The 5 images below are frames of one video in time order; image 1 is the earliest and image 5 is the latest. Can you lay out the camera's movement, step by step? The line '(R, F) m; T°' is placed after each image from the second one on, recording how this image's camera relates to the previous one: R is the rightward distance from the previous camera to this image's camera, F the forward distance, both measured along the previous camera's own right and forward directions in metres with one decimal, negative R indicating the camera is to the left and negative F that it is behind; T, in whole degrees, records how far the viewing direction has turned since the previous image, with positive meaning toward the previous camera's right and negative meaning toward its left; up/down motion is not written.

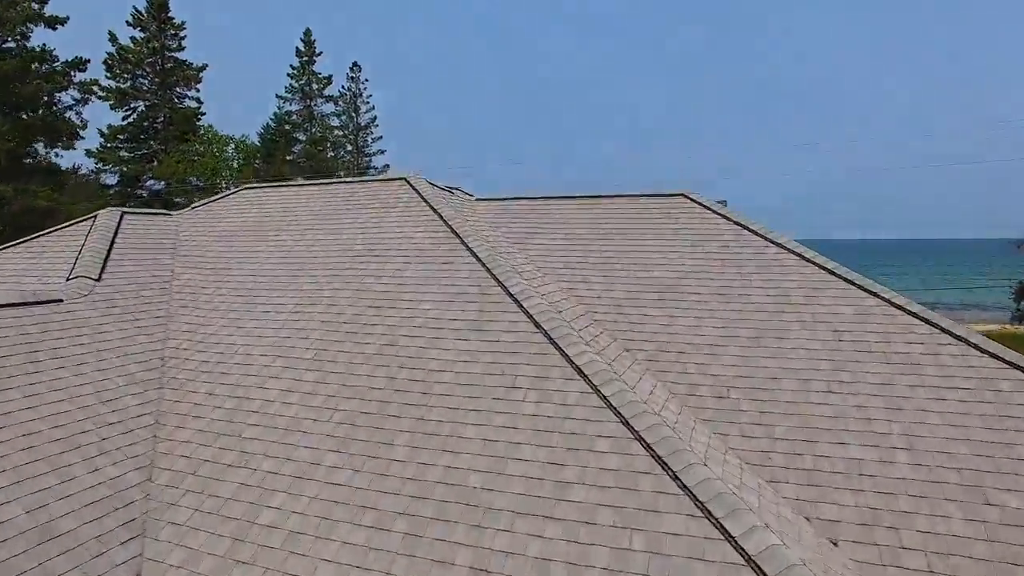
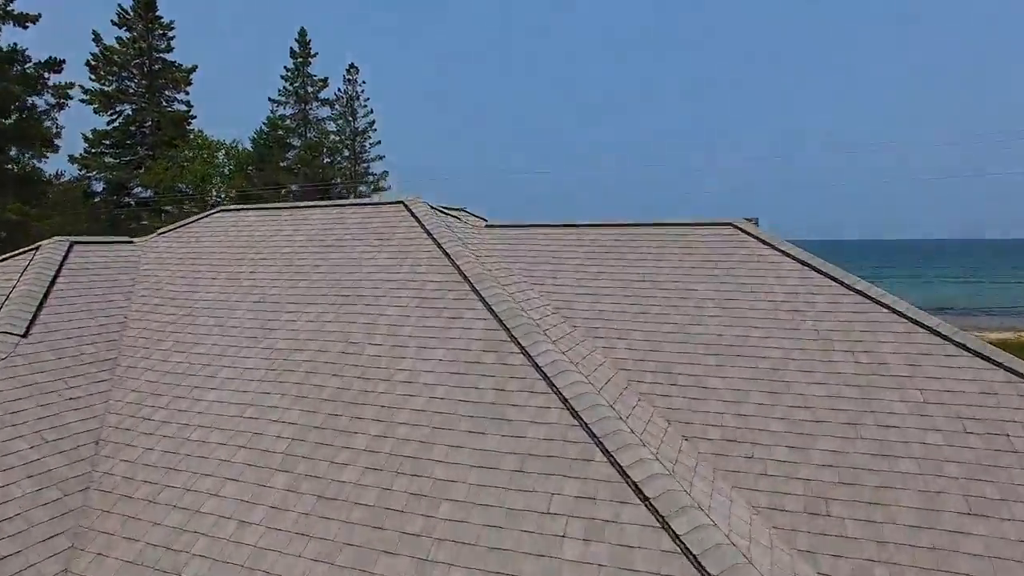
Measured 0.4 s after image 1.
(-0.1, +1.0) m; 0°
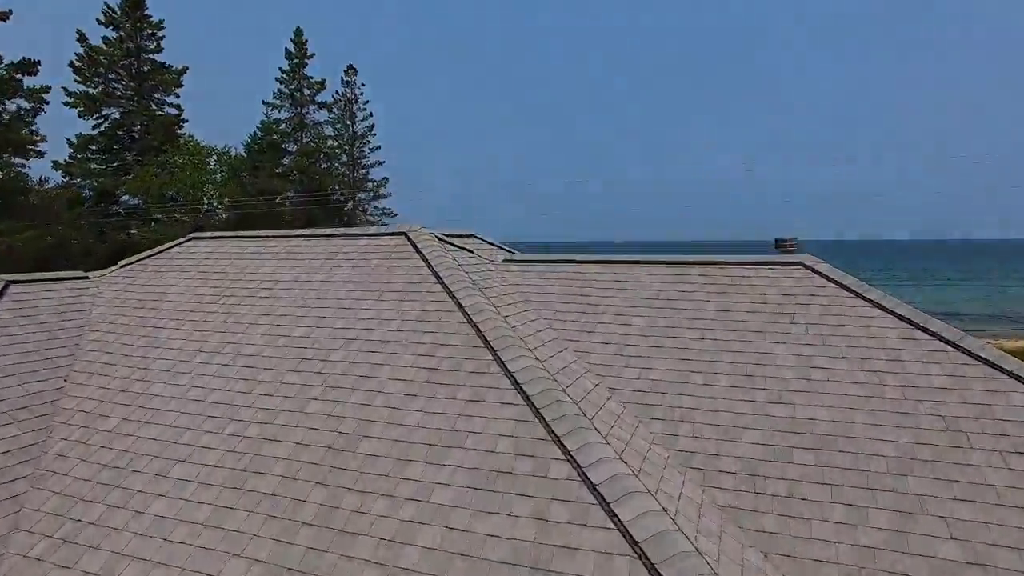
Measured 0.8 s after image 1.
(-0.2, +1.0) m; 0°
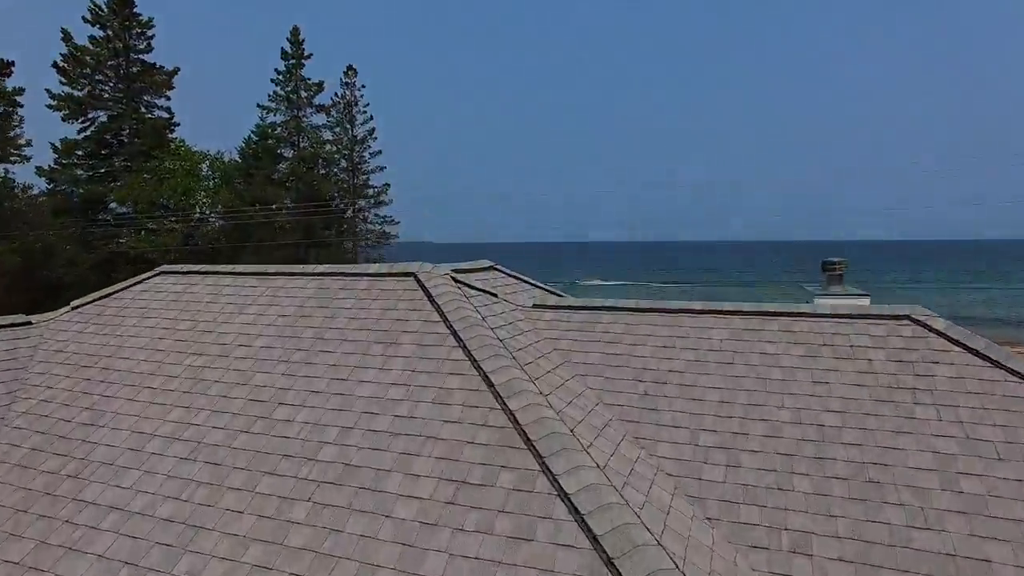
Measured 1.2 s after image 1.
(-0.2, +0.9) m; 0°
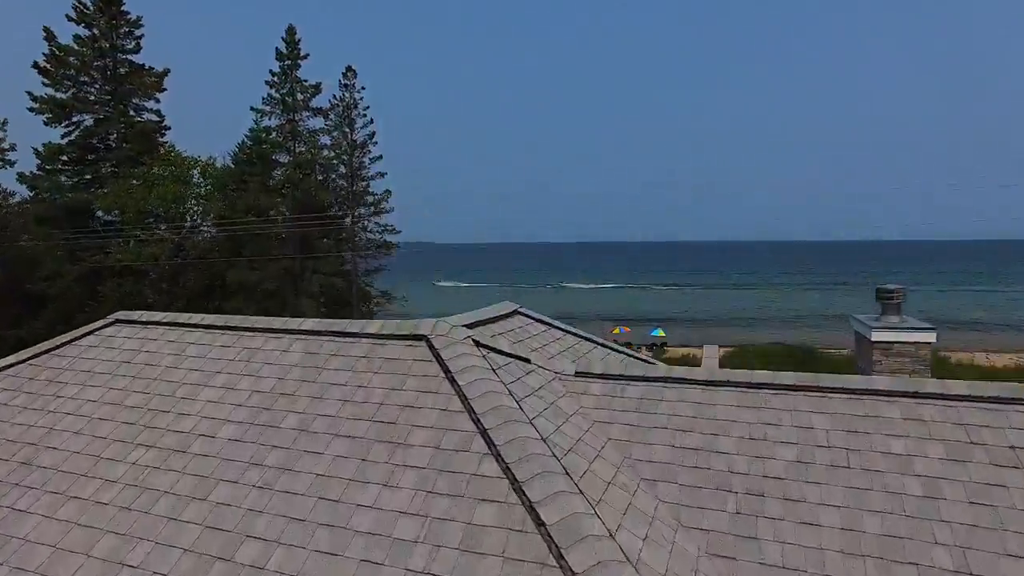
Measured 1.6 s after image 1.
(-0.2, +0.9) m; 0°
